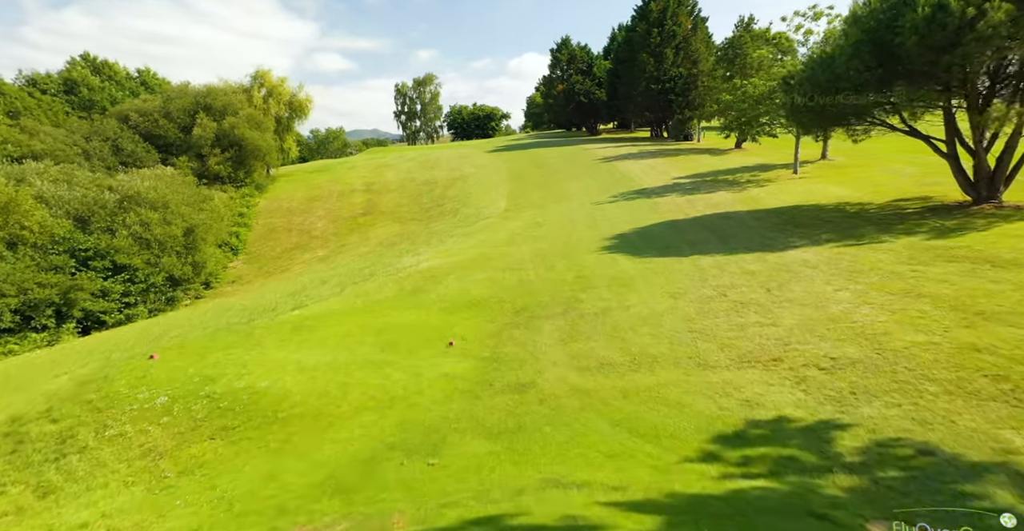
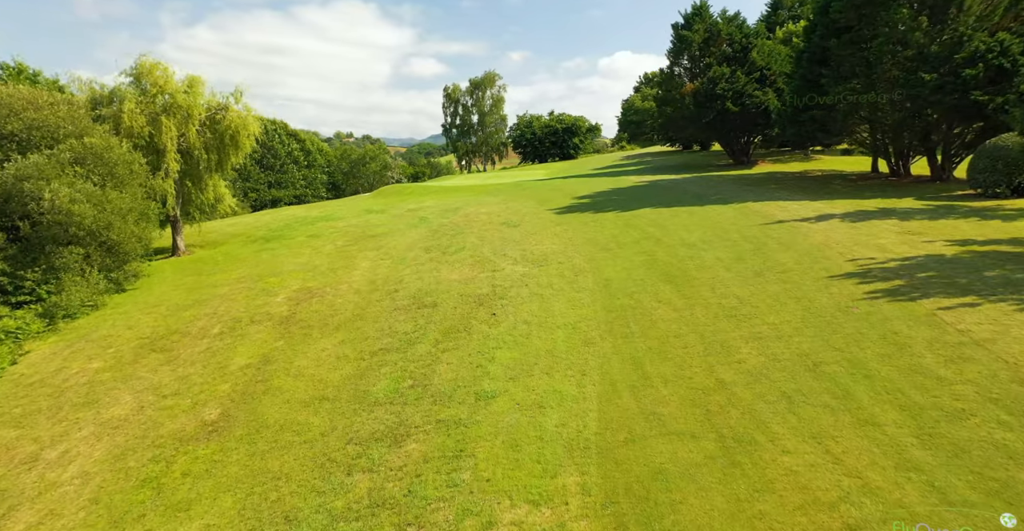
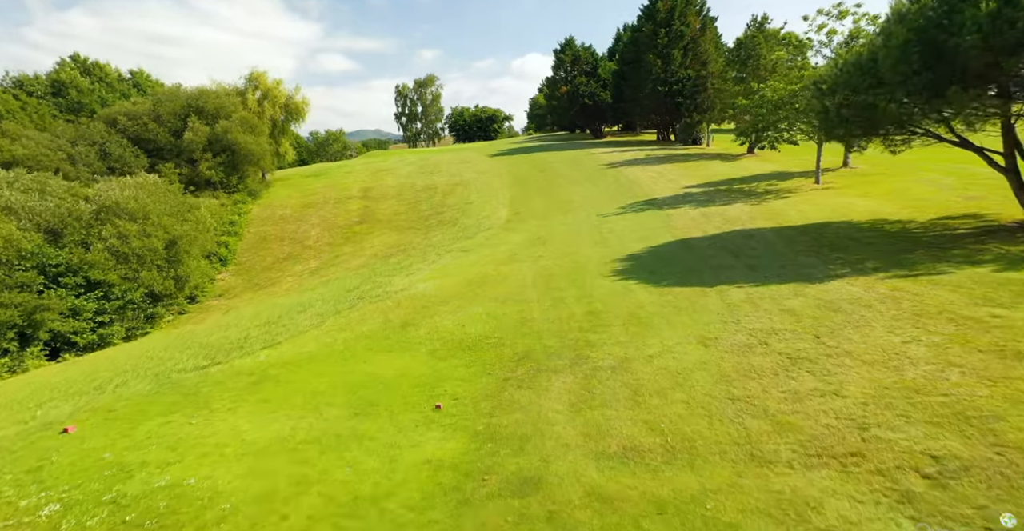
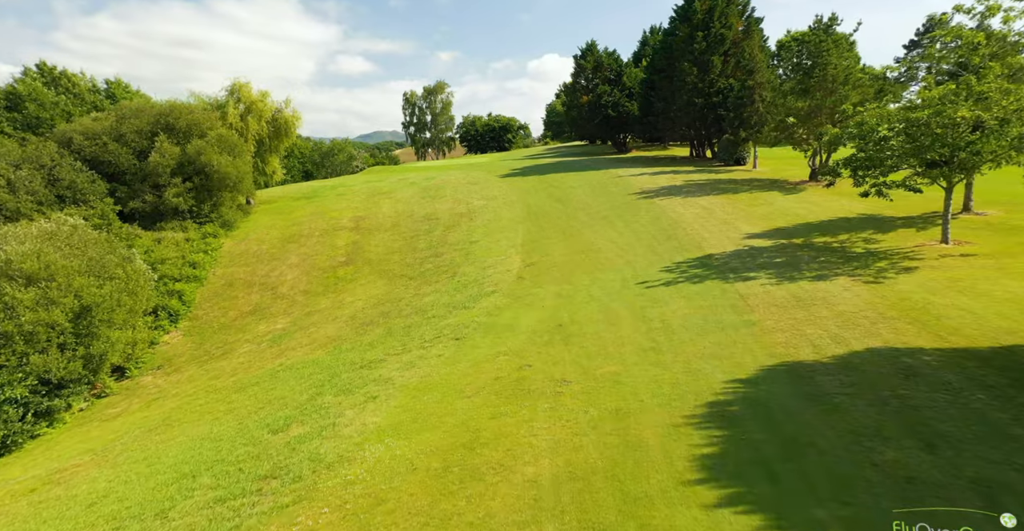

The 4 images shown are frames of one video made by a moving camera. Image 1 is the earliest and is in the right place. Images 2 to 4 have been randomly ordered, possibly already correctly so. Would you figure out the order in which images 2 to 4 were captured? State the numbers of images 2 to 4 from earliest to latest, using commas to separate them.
3, 4, 2
